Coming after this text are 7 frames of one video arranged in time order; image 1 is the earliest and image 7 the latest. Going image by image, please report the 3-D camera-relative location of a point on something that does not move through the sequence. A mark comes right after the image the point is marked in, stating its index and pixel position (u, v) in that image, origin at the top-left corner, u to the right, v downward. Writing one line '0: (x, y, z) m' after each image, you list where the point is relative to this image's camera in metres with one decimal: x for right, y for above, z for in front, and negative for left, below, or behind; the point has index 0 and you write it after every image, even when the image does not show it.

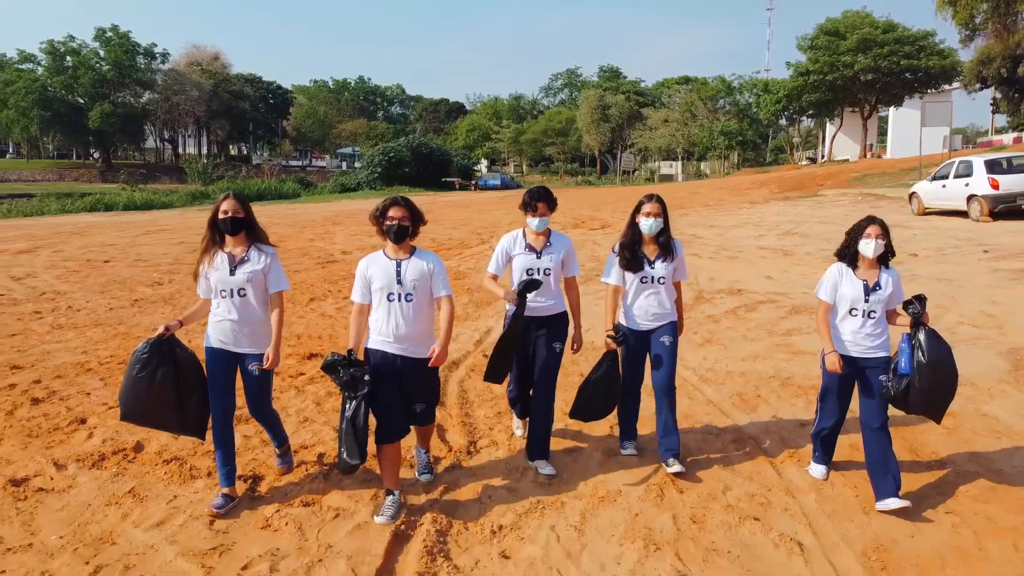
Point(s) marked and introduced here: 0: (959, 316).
0: (+4.1, -0.3, +7.2) m
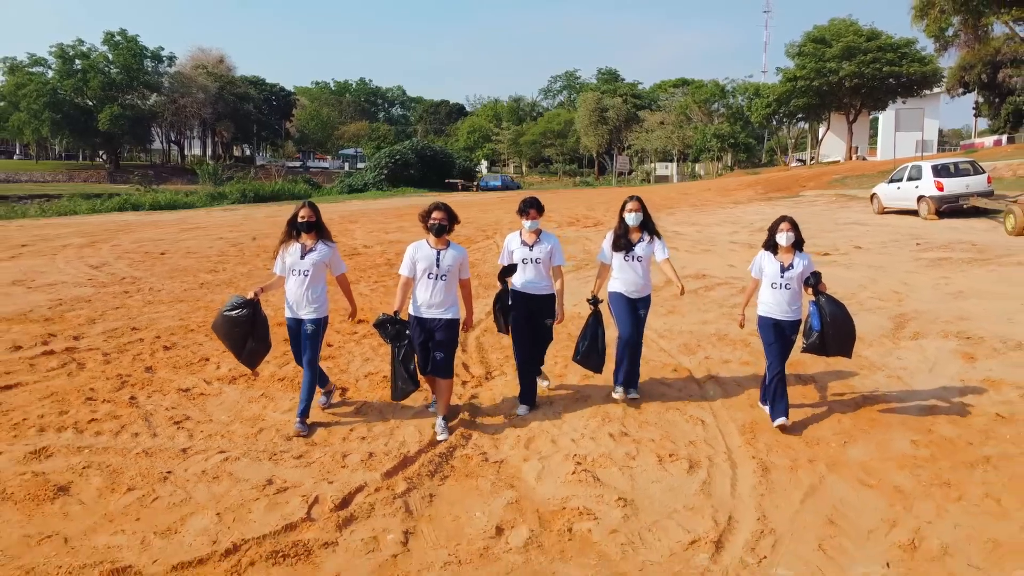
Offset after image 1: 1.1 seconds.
0: (+4.1, -0.1, +9.0) m
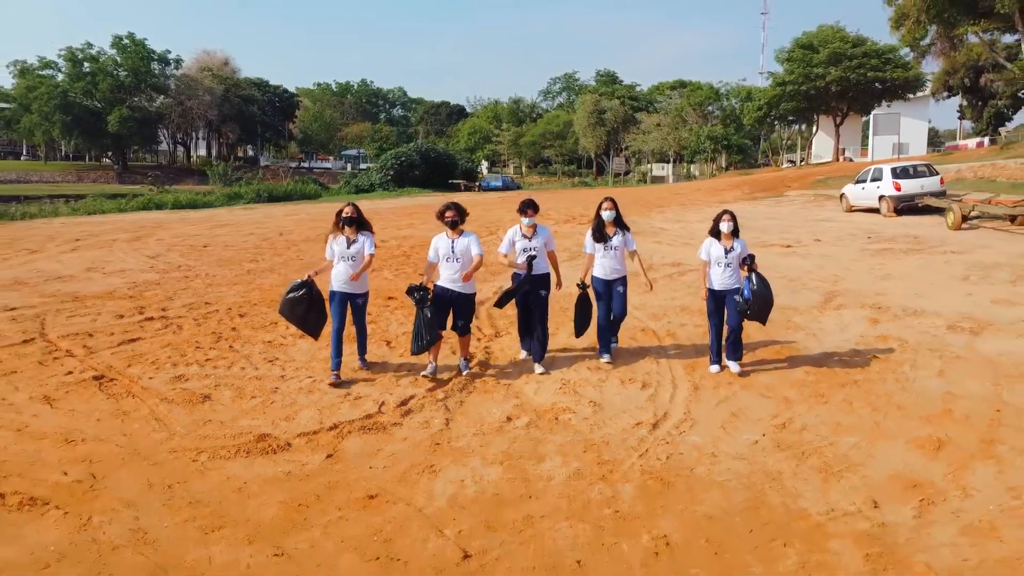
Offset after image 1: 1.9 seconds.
0: (+4.2, +0.2, +10.8) m
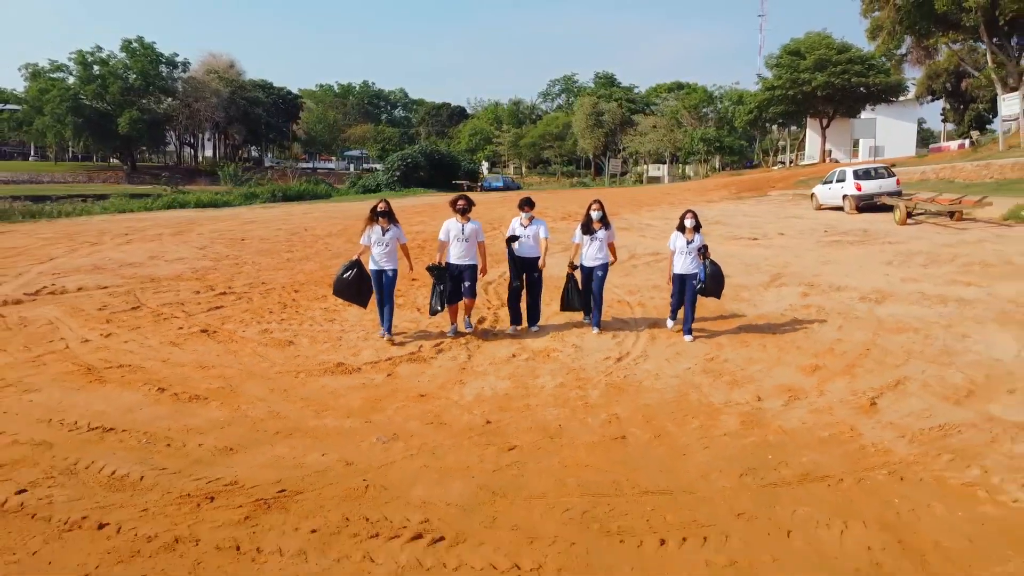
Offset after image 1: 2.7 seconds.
0: (+4.2, +0.4, +12.8) m
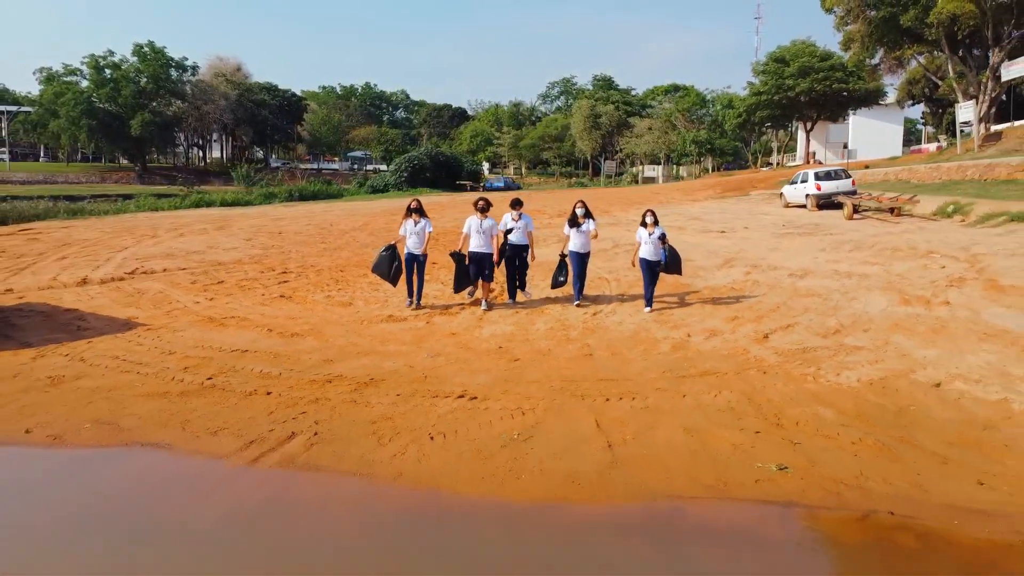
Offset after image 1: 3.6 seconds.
0: (+4.3, +0.8, +15.4) m
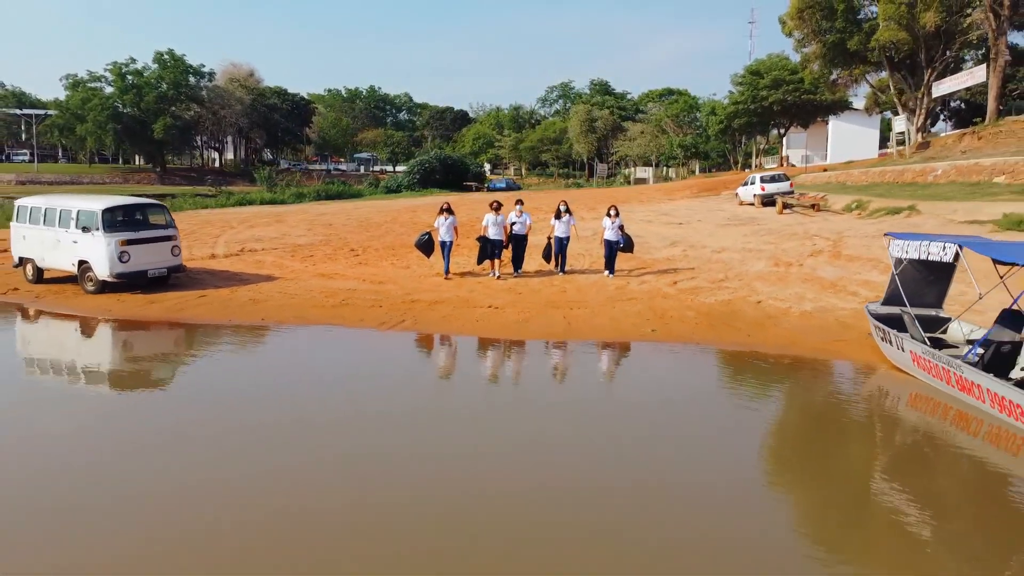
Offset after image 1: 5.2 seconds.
0: (+4.3, +1.4, +20.5) m
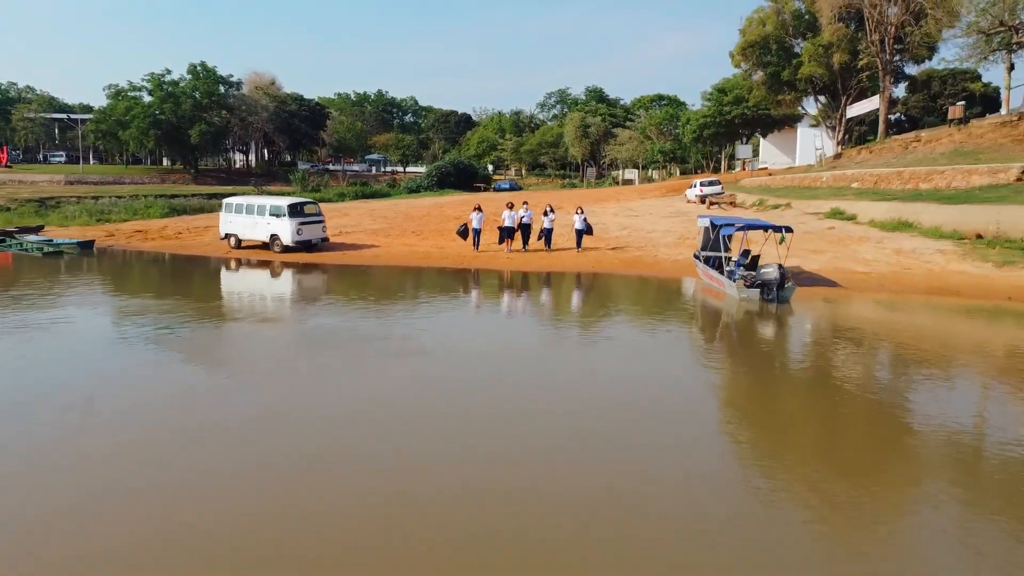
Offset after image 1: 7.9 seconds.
0: (+4.5, +2.5, +30.0) m
